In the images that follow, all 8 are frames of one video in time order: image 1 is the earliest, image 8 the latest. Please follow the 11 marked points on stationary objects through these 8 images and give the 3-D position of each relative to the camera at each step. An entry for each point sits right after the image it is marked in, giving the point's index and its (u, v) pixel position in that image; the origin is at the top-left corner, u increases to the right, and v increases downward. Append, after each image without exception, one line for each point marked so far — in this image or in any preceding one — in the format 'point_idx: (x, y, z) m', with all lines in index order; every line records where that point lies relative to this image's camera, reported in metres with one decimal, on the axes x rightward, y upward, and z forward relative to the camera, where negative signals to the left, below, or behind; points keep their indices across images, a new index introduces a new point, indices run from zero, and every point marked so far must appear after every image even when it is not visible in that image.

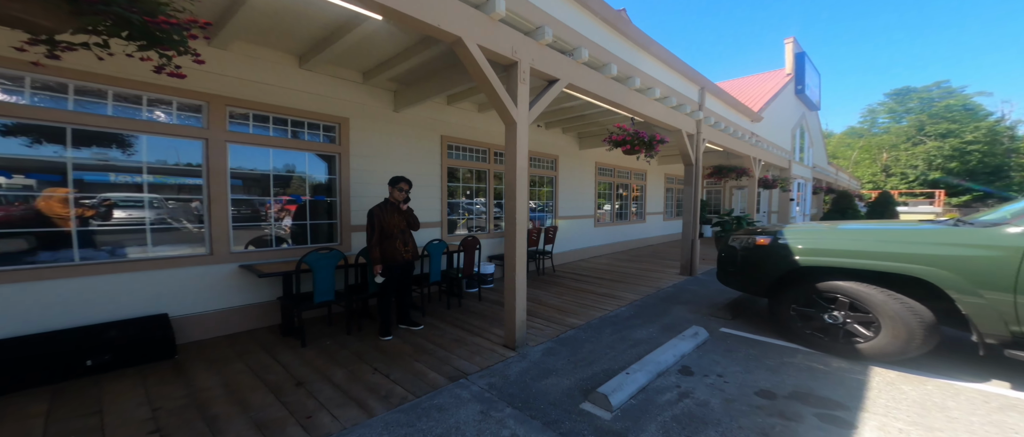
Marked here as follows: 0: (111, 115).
0: (-2.9, +0.9, +2.5) m
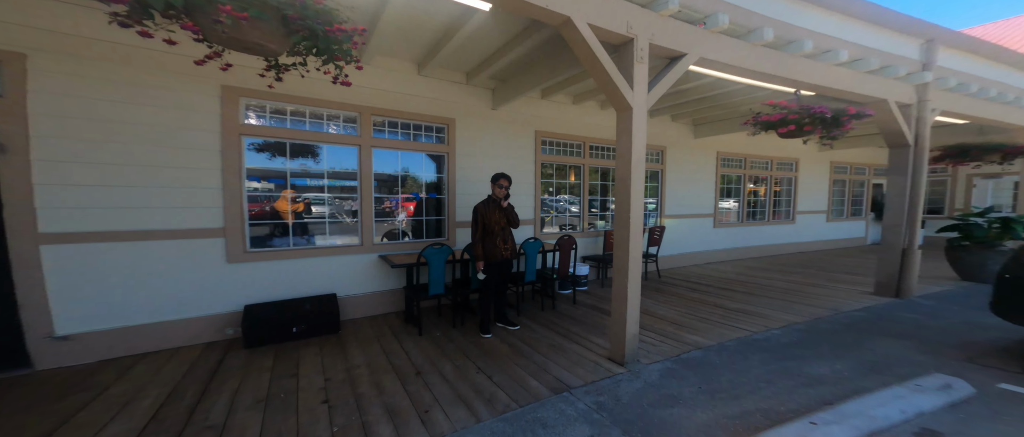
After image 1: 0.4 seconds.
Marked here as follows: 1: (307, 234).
0: (-2.1, +0.9, +3.1) m
1: (-2.0, -0.2, +3.3) m
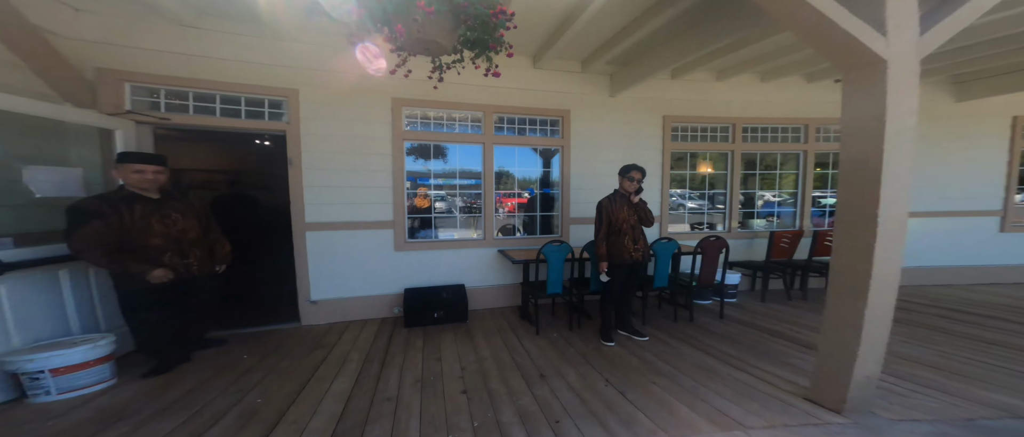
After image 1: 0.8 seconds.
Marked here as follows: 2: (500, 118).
0: (-0.9, +1.0, +3.5) m
1: (-0.8, -0.1, +3.6) m
2: (-0.2, +1.1, +3.5) m
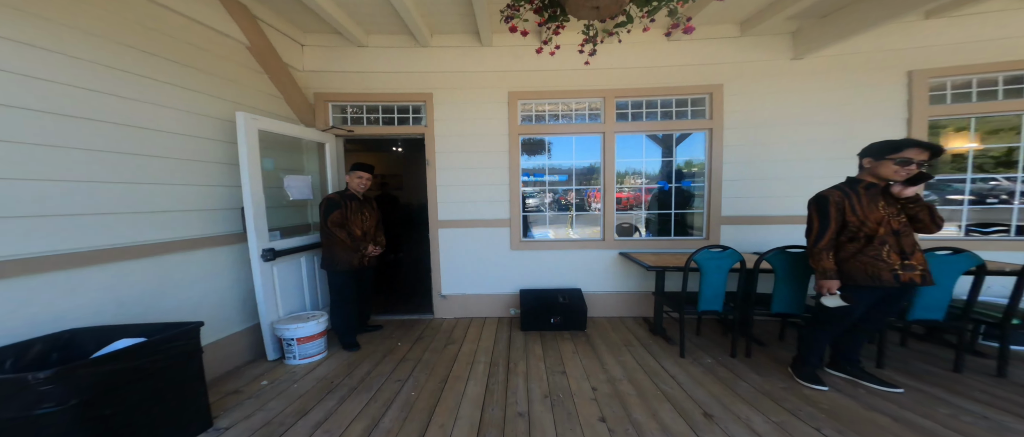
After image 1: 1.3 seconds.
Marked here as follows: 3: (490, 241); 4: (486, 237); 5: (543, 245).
0: (+0.4, +1.0, +3.3) m
1: (+0.5, -0.1, +3.4) m
2: (+1.1, +1.1, +3.1) m
3: (-0.3, -0.3, +3.5) m
4: (-0.3, -0.2, +3.5) m
5: (+0.3, -0.3, +3.4) m
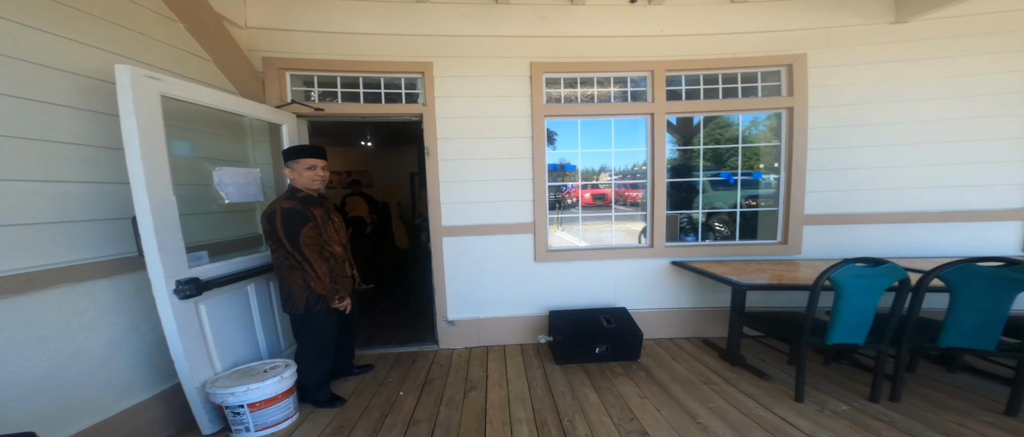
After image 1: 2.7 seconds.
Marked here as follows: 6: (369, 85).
0: (+0.6, +1.0, +2.6) m
1: (+0.7, -0.1, +2.7) m
2: (+1.3, +1.1, +2.5) m
3: (-0.1, -0.3, +2.8) m
4: (-0.1, -0.3, +2.8) m
5: (+0.6, -0.3, +2.7) m
6: (-1.2, +1.2, +2.7) m
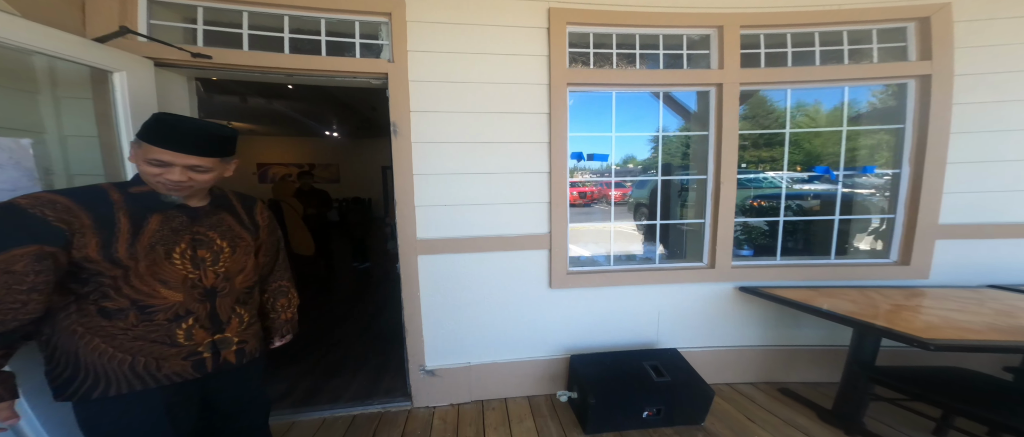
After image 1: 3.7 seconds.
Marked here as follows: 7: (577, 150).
0: (+0.7, +0.9, +1.9) m
1: (+0.8, -0.2, +2.0) m
2: (+1.4, +1.1, +1.8) m
3: (0.0, -0.4, +2.0) m
4: (0.0, -0.3, +2.0) m
5: (+0.6, -0.4, +2.0) m
6: (-1.2, +1.1, +1.8) m
7: (+0.5, +0.5, +2.0) m
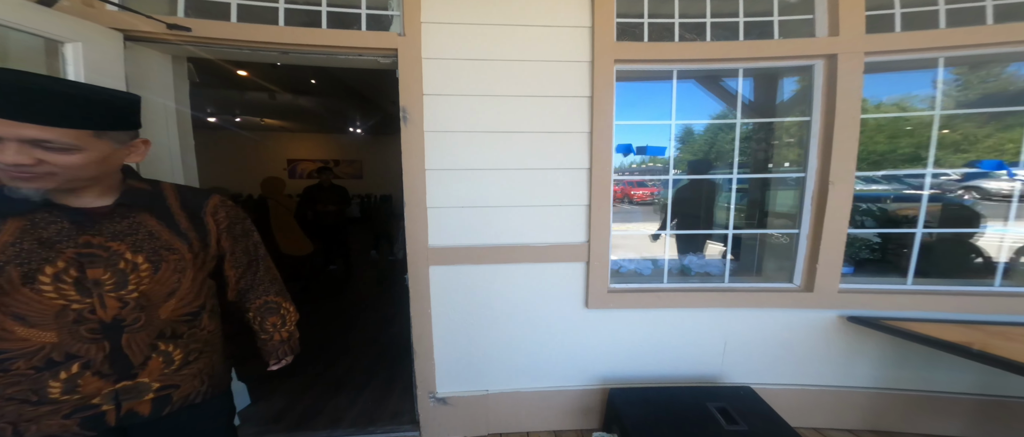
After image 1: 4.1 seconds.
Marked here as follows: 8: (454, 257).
0: (+0.9, +0.9, +1.5) m
1: (+0.9, -0.2, +1.6) m
2: (+1.6, +1.0, +1.4) m
3: (+0.1, -0.4, +1.7) m
4: (+0.1, -0.3, +1.7) m
5: (+0.8, -0.4, +1.6) m
6: (-1.0, +1.1, +1.5) m
7: (+0.6, +0.4, +1.7) m
8: (-0.3, -0.2, +1.6) m
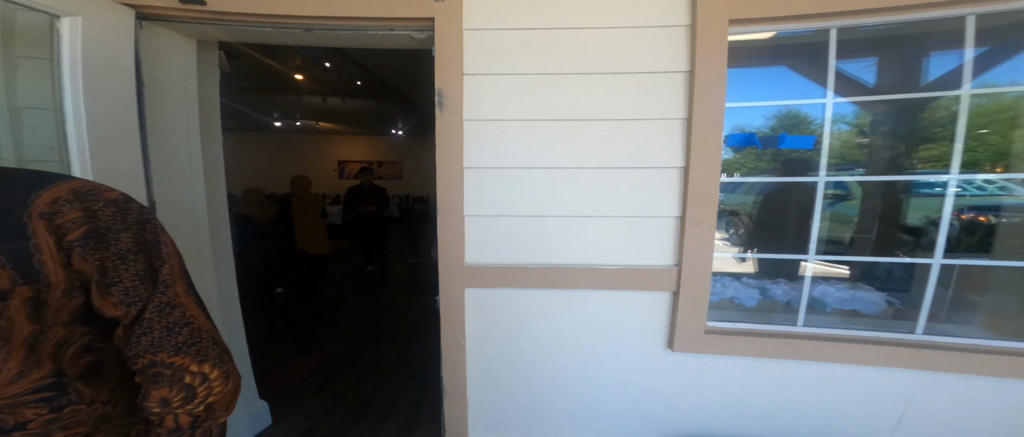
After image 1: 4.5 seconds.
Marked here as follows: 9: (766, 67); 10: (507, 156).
0: (+1.1, +0.8, +1.0) m
1: (+1.1, -0.3, +1.1) m
2: (+1.8, +0.9, +0.8) m
3: (+0.4, -0.5, +1.3) m
4: (+0.4, -0.4, +1.3) m
5: (+1.0, -0.5, +1.2) m
6: (-0.7, +1.1, +1.2) m
7: (+0.9, +0.3, +1.2) m
8: (-0.1, -0.3, +1.3) m
9: (+1.0, +0.7, +1.2) m
10: (0.0, +0.3, +1.2) m
